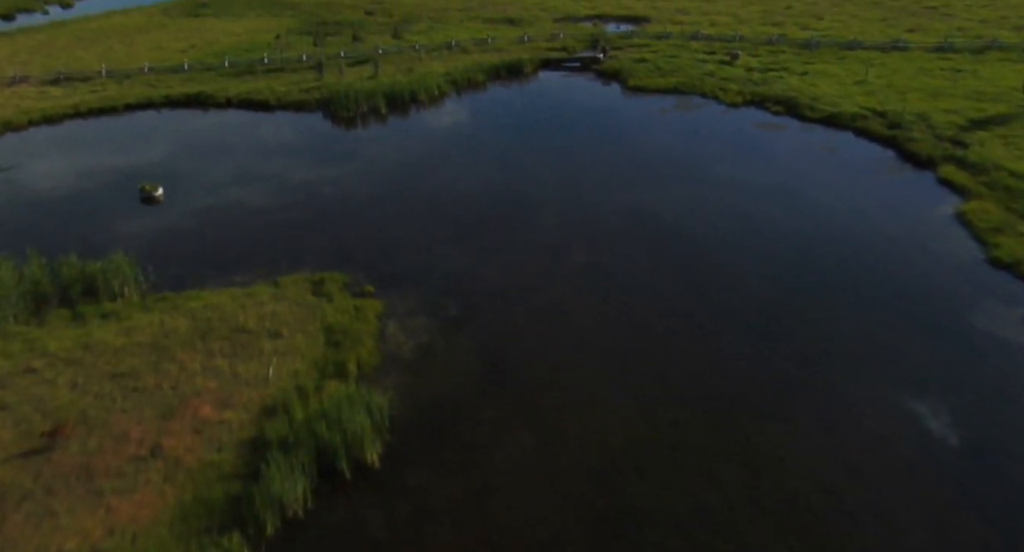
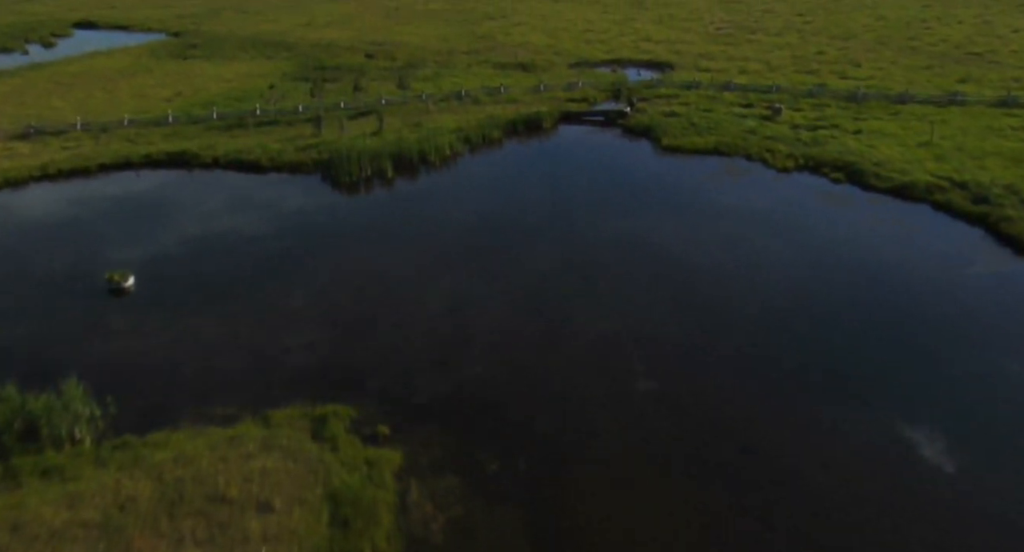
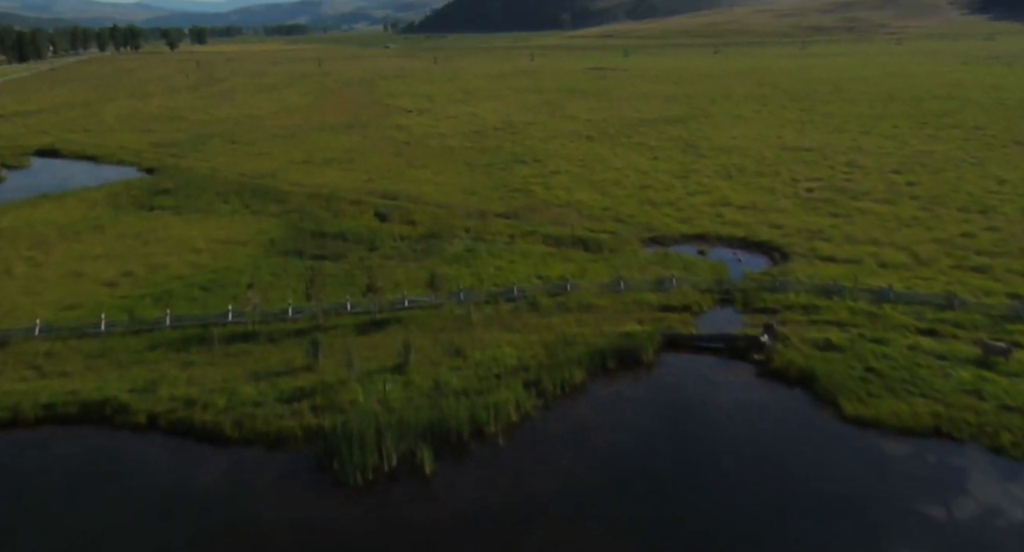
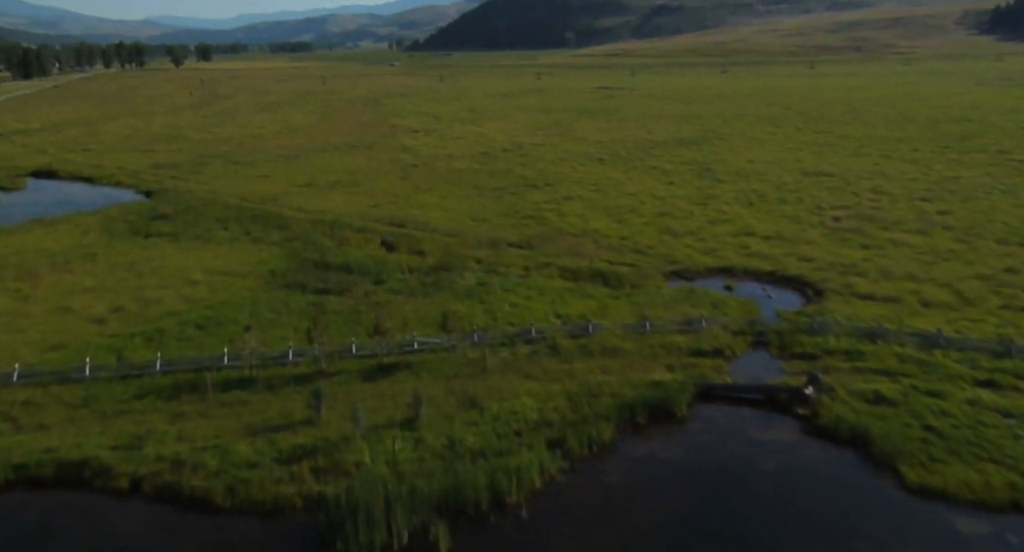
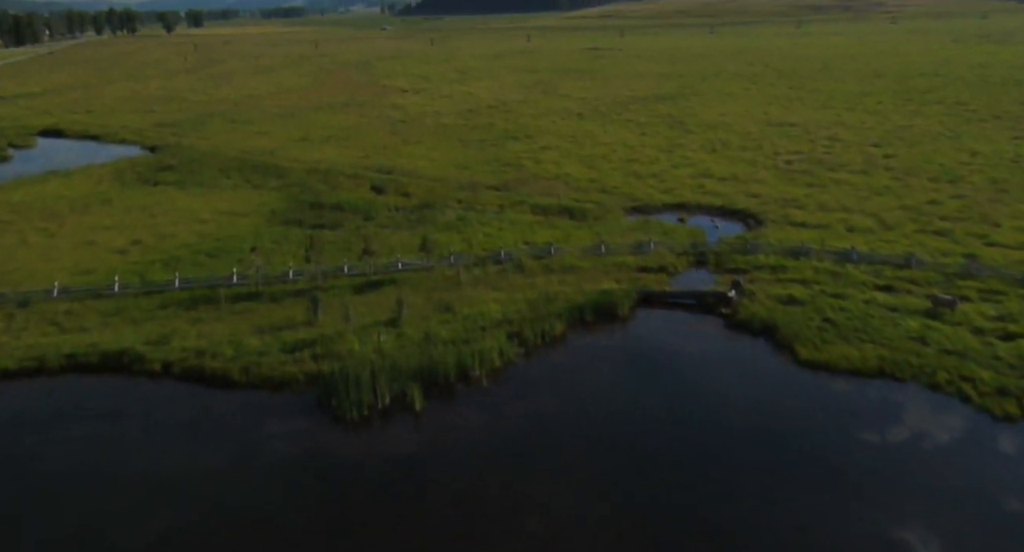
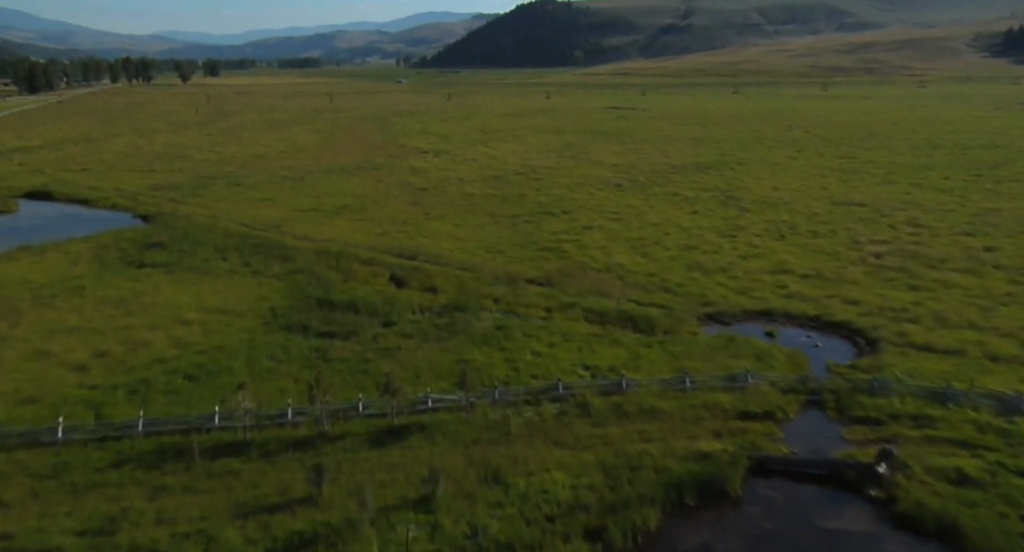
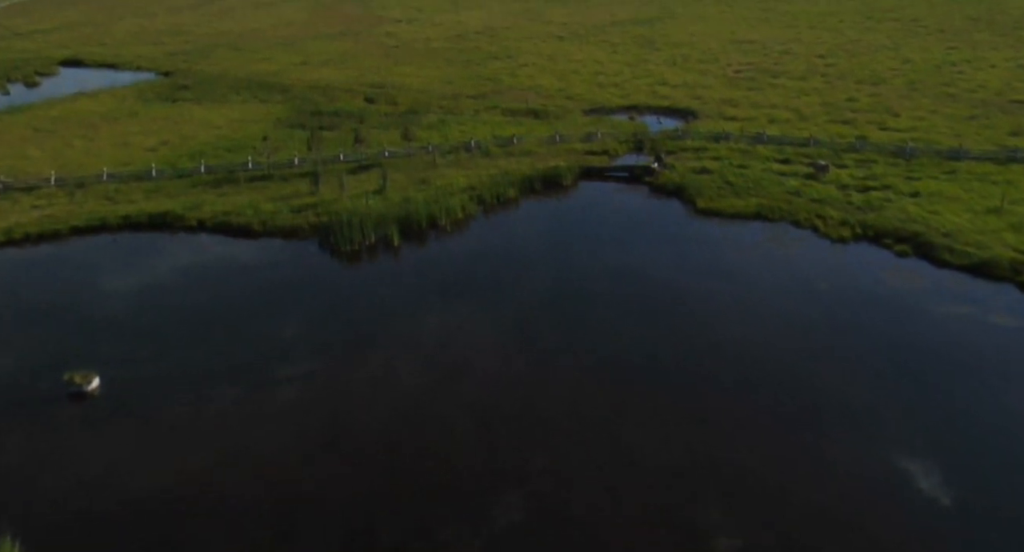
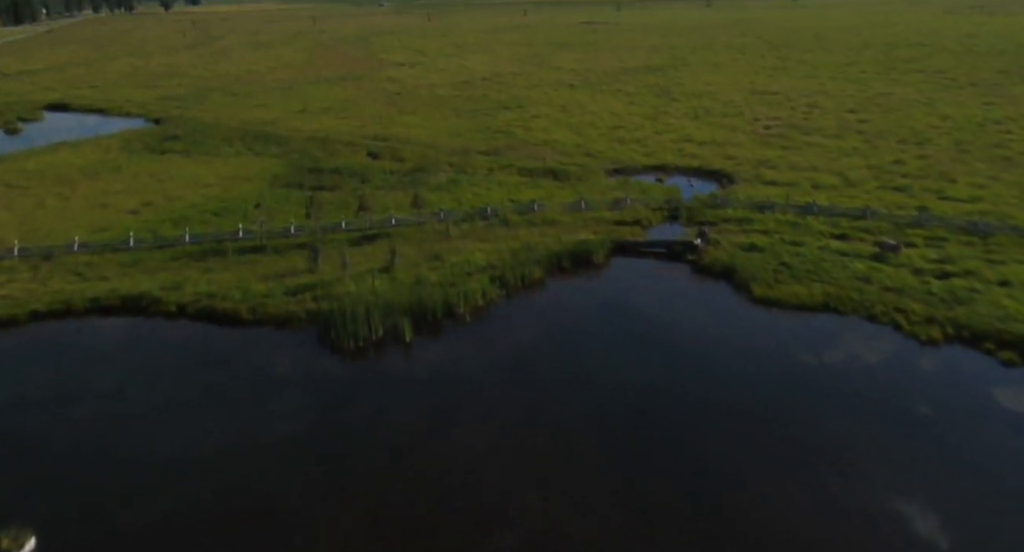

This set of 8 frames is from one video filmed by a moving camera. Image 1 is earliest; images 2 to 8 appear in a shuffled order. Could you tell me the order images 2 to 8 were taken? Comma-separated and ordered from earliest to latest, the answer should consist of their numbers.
2, 7, 8, 5, 3, 4, 6
